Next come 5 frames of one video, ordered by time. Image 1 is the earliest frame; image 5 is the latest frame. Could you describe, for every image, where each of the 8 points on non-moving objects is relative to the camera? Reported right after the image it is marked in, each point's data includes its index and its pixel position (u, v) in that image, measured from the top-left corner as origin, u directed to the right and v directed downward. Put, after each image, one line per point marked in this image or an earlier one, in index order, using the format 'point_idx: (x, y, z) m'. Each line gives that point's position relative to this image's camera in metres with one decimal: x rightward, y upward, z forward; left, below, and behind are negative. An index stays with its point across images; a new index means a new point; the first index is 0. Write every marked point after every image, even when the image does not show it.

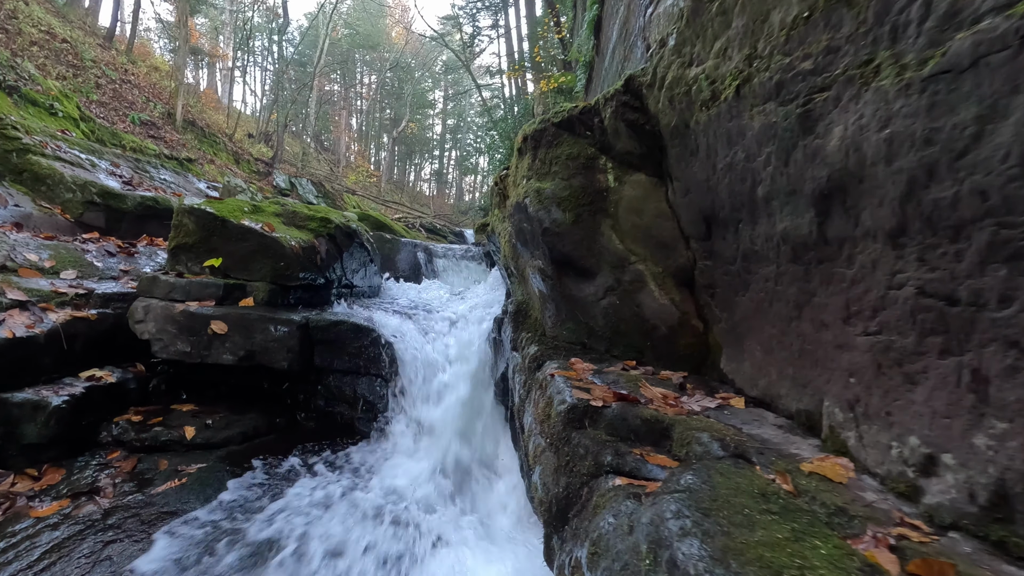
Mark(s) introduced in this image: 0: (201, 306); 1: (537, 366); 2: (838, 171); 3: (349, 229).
0: (-3.0, -0.2, +5.1) m
1: (+0.2, -0.6, +3.8) m
2: (+1.0, +0.4, +1.7) m
3: (-2.2, +0.8, +7.2) m
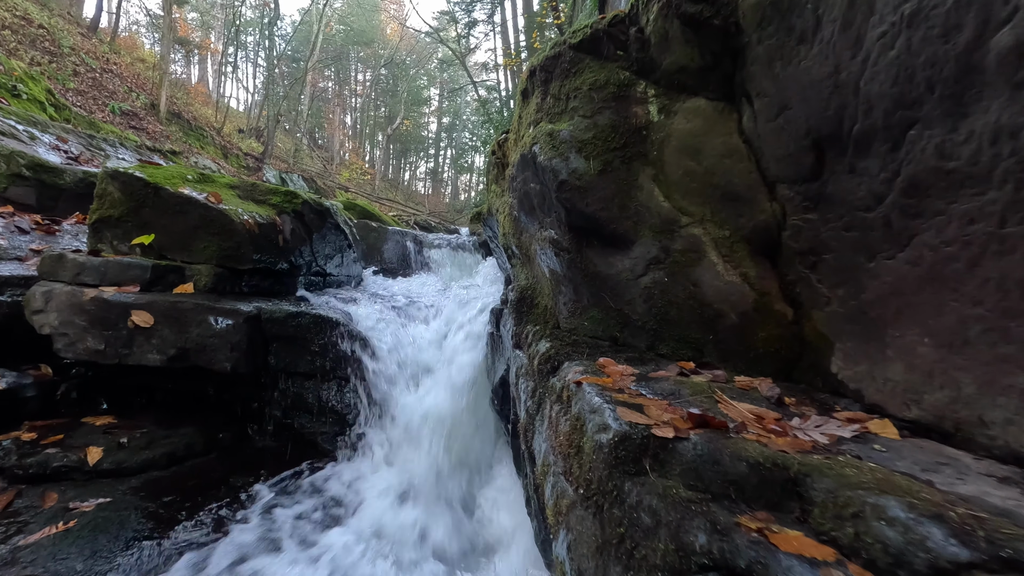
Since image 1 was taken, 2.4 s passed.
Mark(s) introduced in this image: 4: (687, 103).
0: (-2.9, 0.0, +4.0) m
1: (+0.2, -0.4, +2.8) m
2: (+1.1, +0.5, +0.6) m
3: (-2.2, +0.9, +6.2) m
4: (+0.9, +0.9, +2.6) m
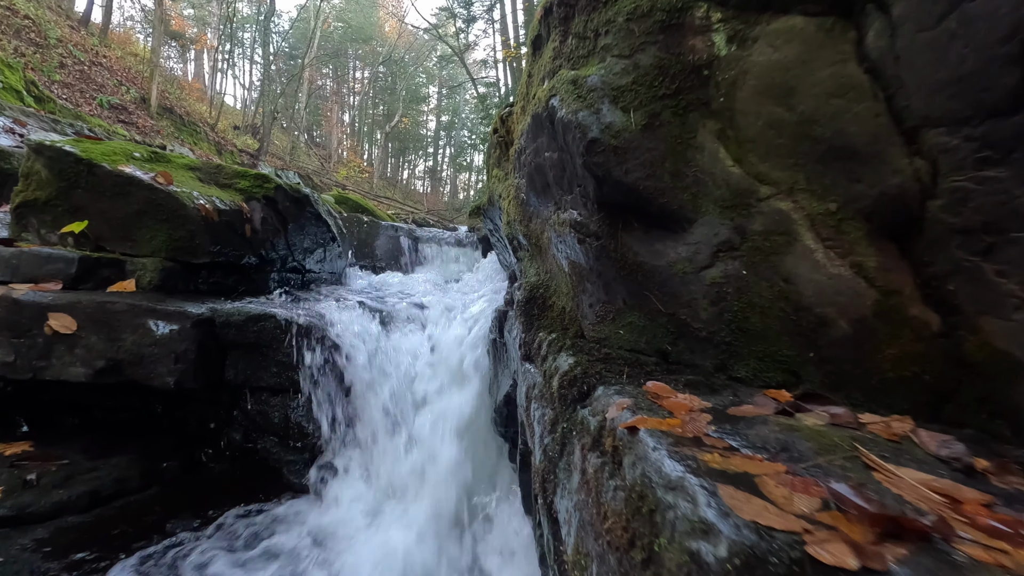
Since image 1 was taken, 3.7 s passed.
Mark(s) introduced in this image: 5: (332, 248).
0: (-2.9, 0.0, +3.3) m
1: (+0.2, -0.4, +2.0) m
2: (+1.1, +0.5, -0.1) m
3: (-2.1, +1.0, +5.4) m
4: (+0.9, +0.9, +1.9) m
5: (-2.1, +0.5, +6.2) m
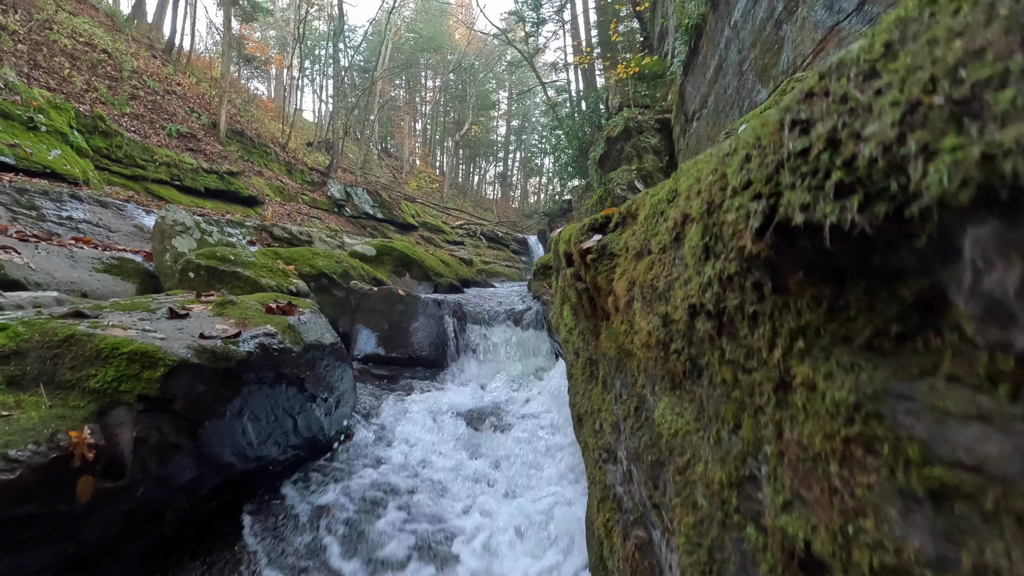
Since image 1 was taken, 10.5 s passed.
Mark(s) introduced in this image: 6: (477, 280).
0: (-2.7, -1.4, +1.1) m
1: (+0.3, -1.8, -0.5) m
2: (+0.8, -0.8, -2.8) m
3: (-1.7, -0.4, +3.1) m
4: (+0.9, -0.4, -0.8) m
5: (-1.5, -0.9, +4.0) m
6: (-0.9, +0.2, +14.3) m
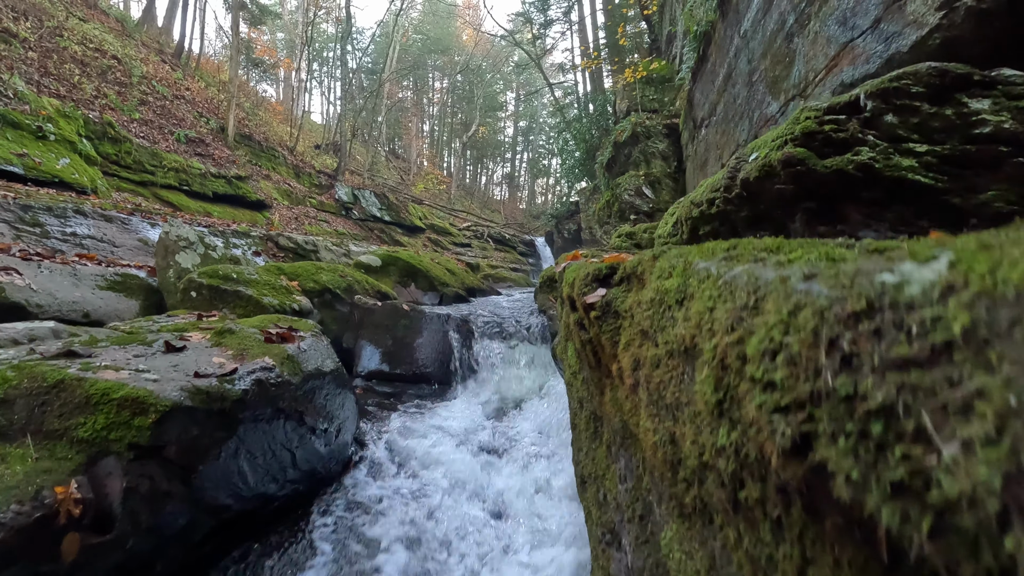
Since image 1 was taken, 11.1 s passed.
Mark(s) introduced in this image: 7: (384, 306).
0: (-2.7, -1.6, +1.0) m
1: (+0.2, -2.0, -0.6) m
2: (+0.8, -1.1, -2.9) m
3: (-1.6, -0.6, +3.1) m
4: (+0.9, -0.7, -0.9) m
5: (-1.5, -1.1, +3.9) m
6: (-0.8, 0.0, +14.2) m
7: (-1.8, -0.3, +7.7) m
